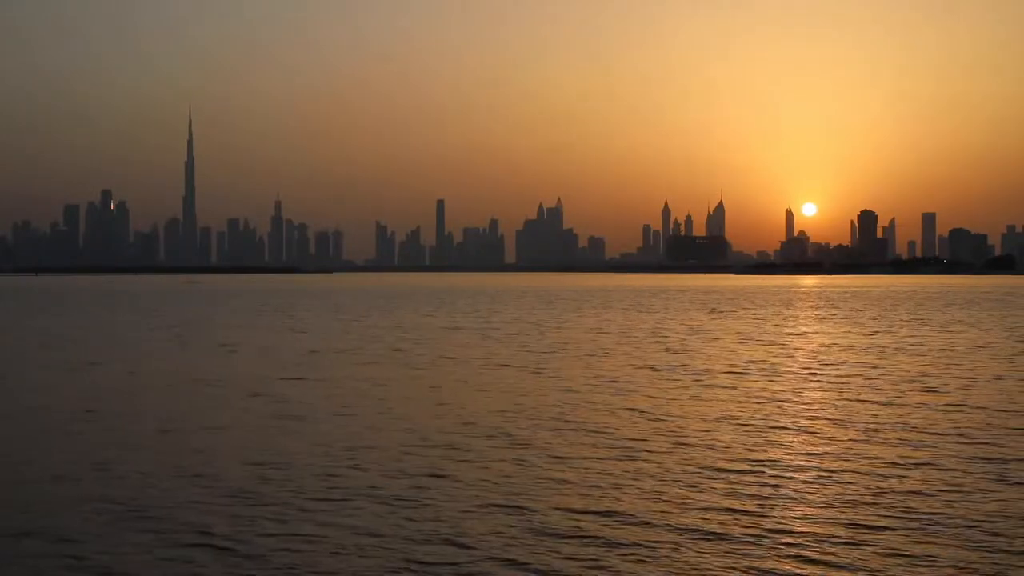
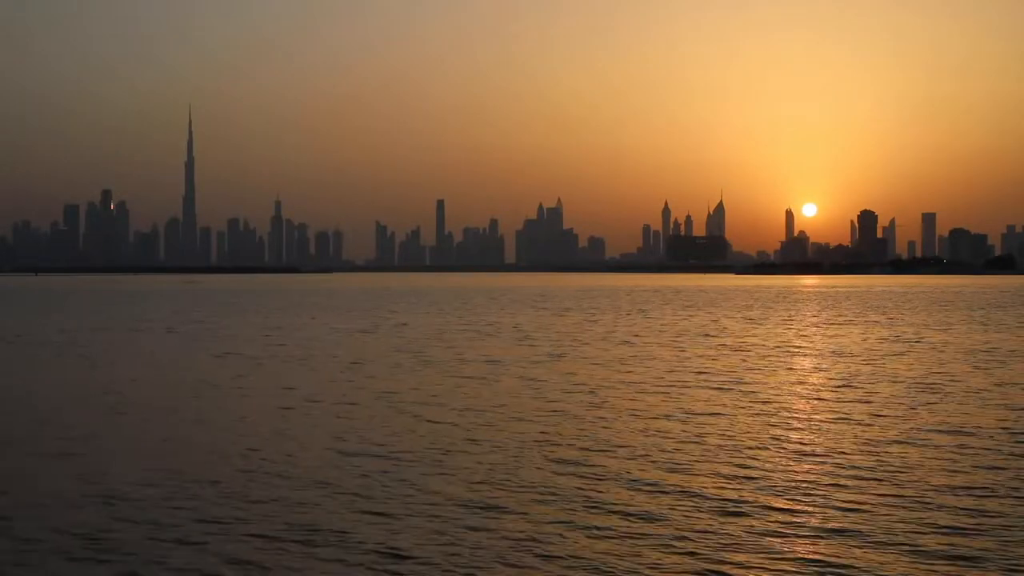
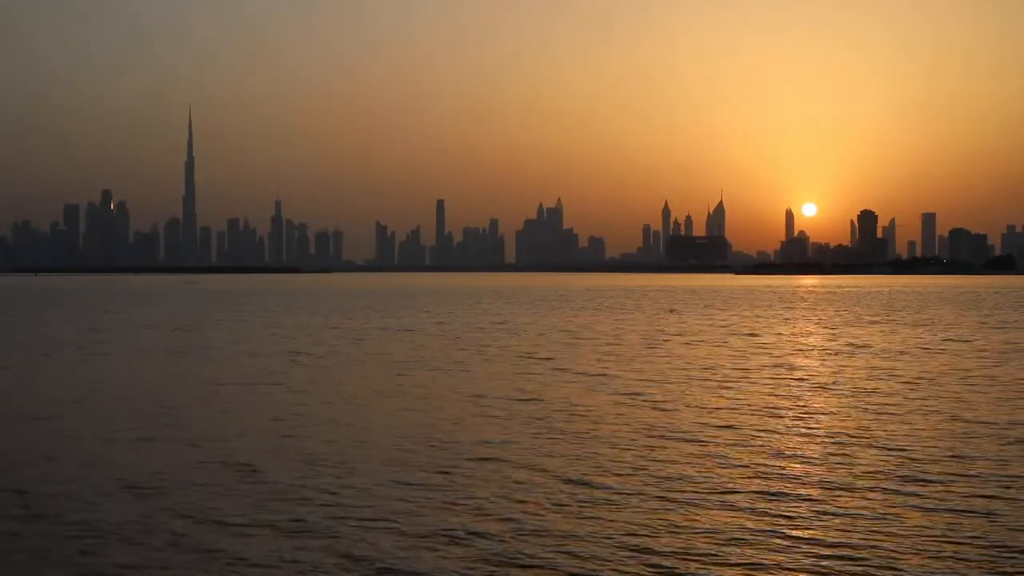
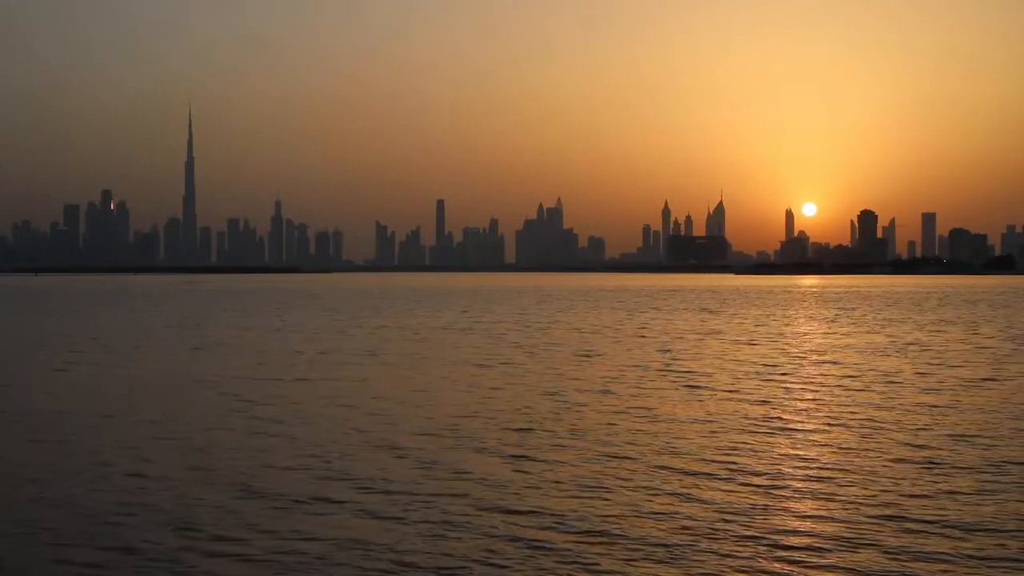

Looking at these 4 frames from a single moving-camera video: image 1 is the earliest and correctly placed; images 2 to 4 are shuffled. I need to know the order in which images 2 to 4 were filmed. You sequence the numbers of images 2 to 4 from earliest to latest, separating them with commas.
4, 3, 2
